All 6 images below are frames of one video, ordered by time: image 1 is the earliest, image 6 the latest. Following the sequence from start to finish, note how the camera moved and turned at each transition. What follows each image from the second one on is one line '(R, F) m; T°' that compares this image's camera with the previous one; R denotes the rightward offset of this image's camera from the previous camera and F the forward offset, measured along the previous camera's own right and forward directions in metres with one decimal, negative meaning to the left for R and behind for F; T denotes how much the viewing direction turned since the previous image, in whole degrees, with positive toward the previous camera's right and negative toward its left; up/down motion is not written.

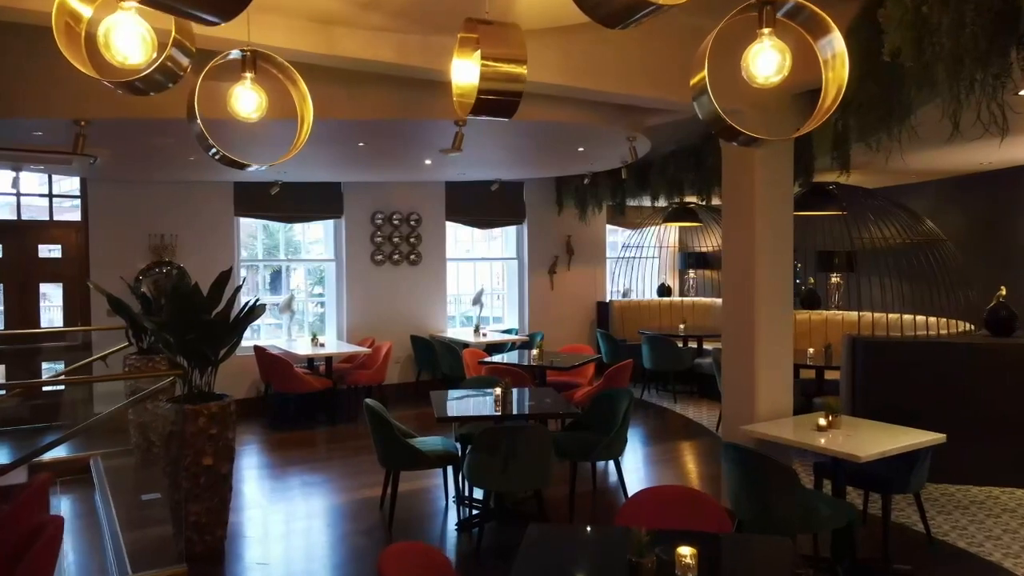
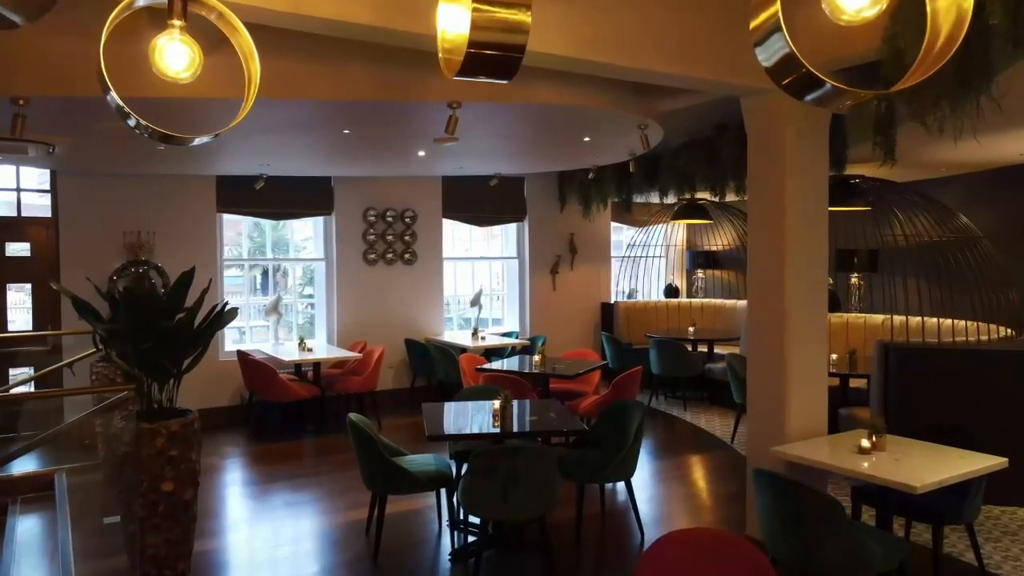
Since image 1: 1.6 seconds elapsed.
(0.0, +0.4) m; 0°
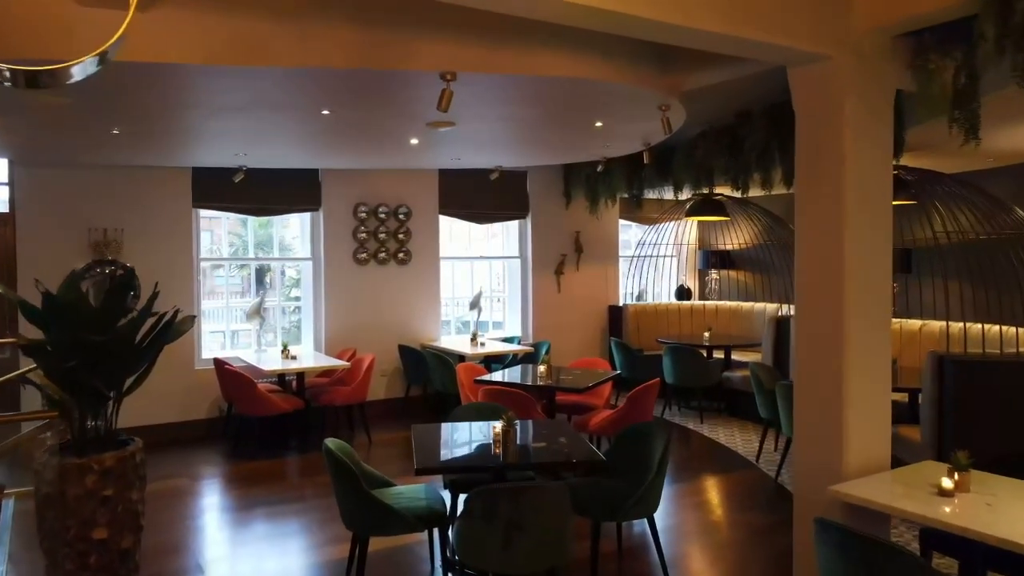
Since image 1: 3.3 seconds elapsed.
(0.0, +0.6) m; 0°
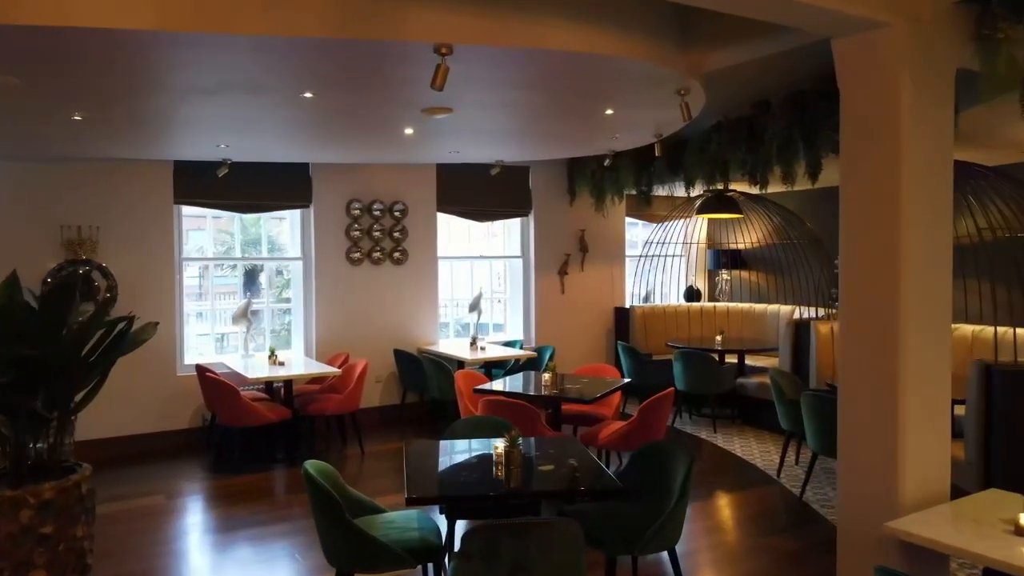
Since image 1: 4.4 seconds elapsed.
(0.0, +0.4) m; 0°
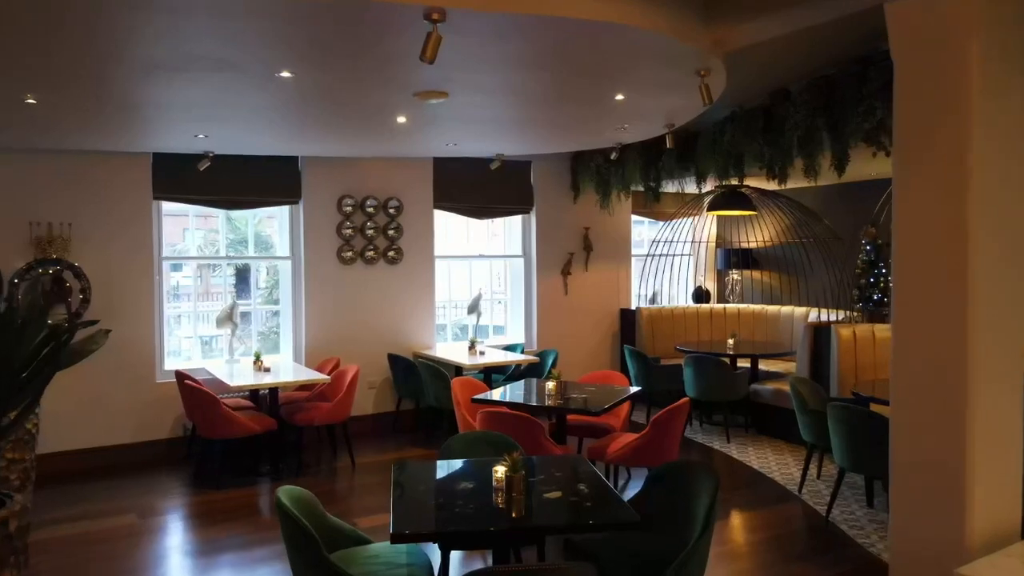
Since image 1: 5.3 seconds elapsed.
(0.0, +0.4) m; 0°
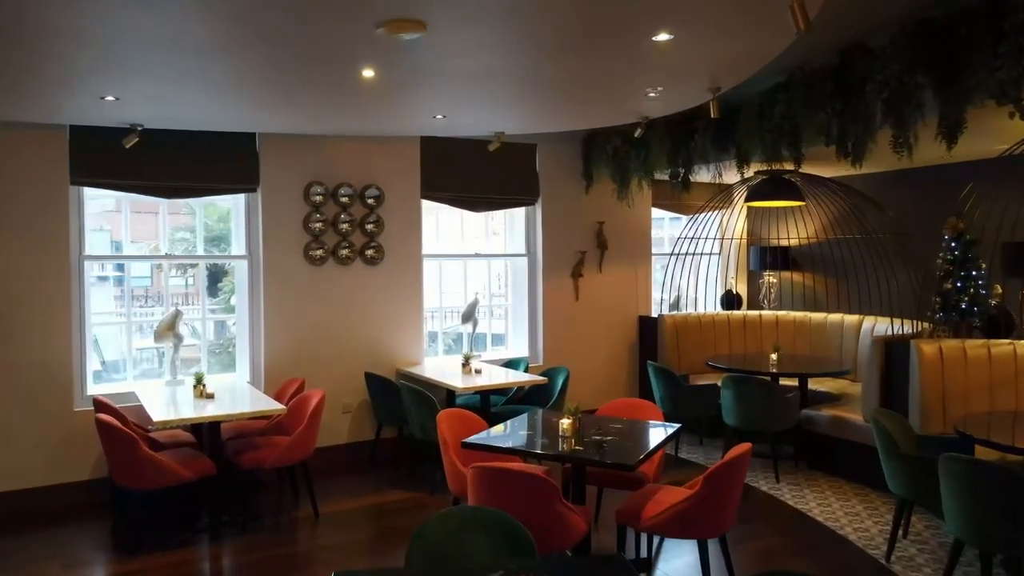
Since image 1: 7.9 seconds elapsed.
(0.0, +1.1) m; 0°
